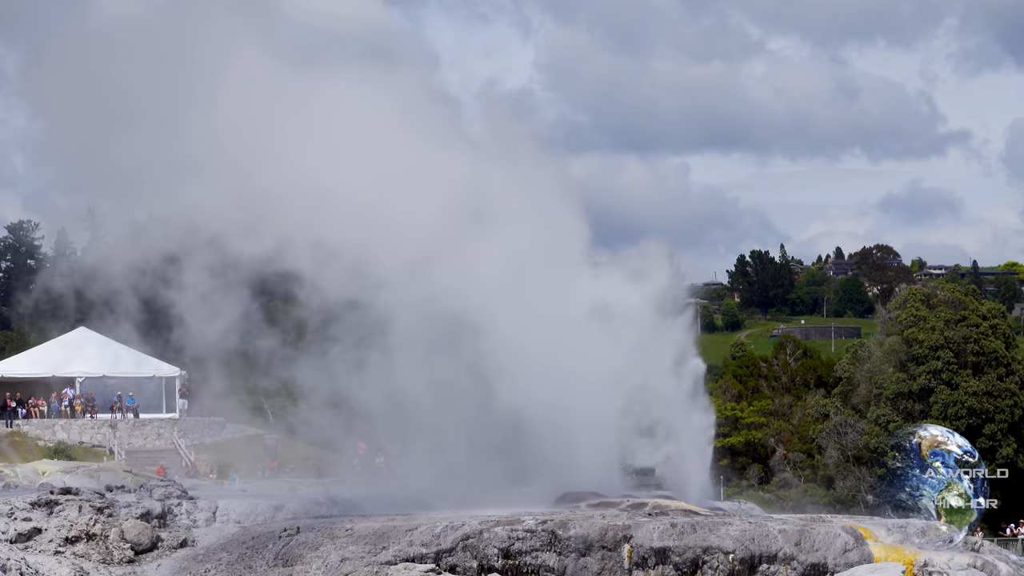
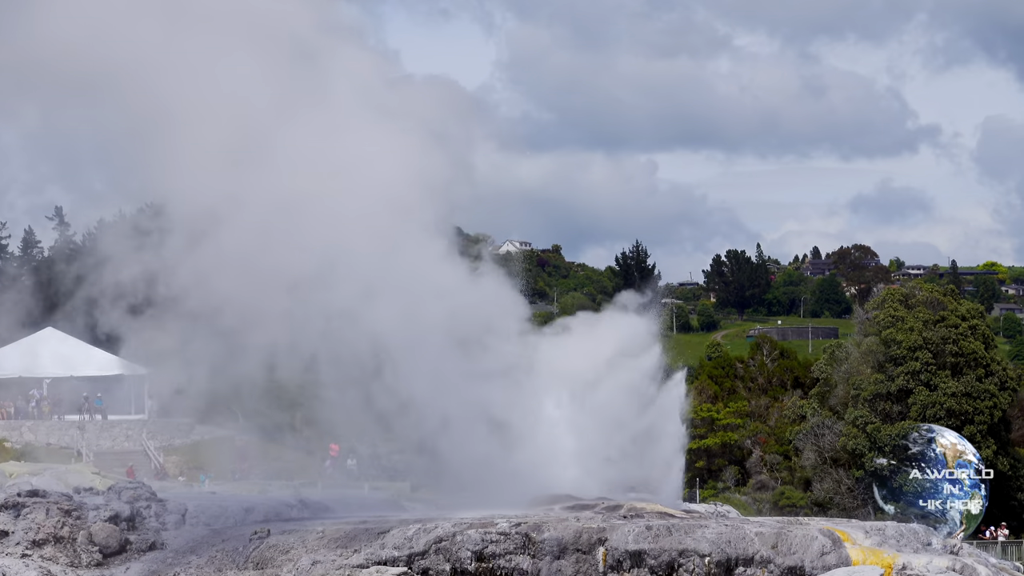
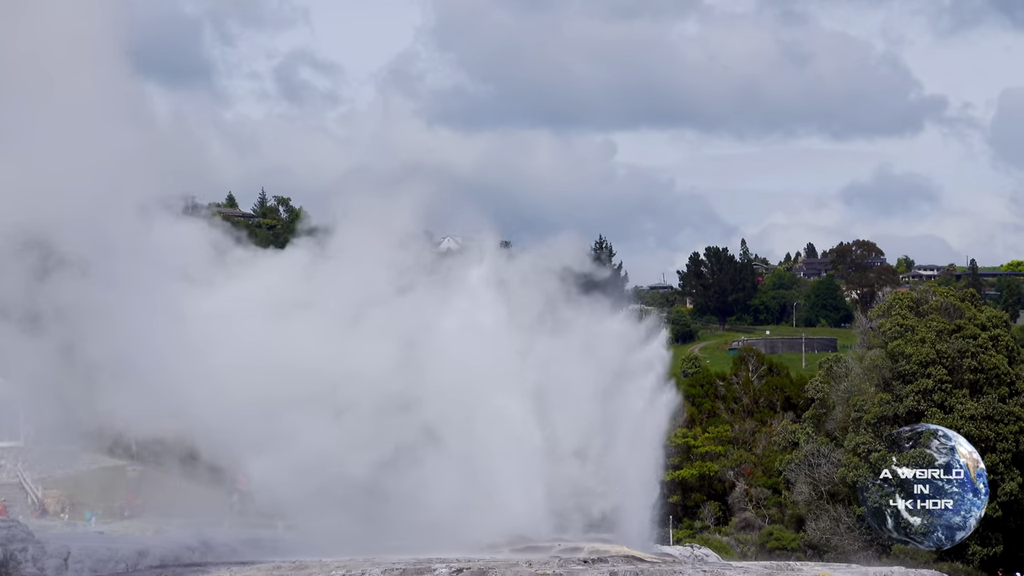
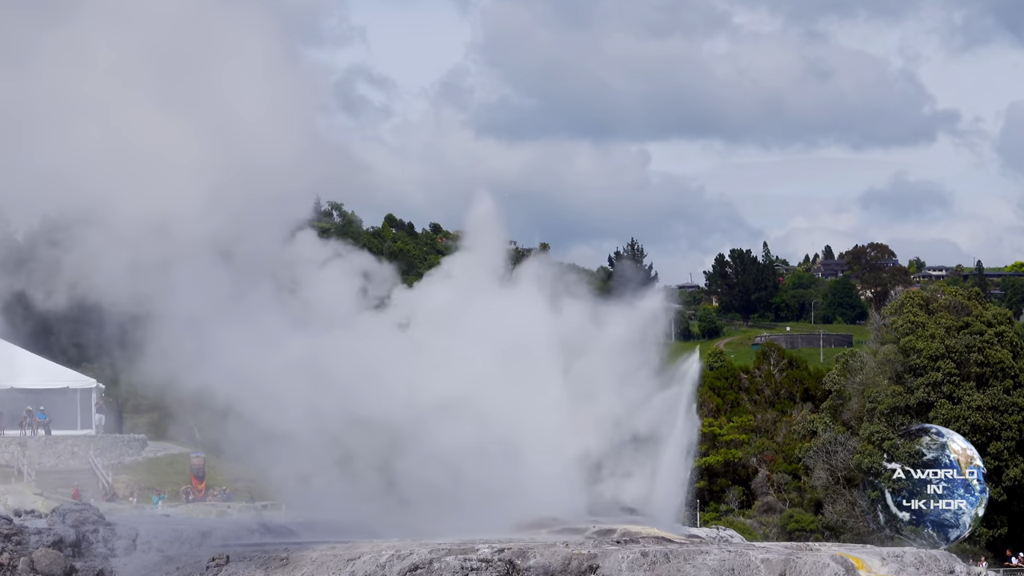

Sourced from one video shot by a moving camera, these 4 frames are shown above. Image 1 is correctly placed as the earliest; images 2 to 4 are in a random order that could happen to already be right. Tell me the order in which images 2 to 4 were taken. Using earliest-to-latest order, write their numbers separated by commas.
2, 4, 3
